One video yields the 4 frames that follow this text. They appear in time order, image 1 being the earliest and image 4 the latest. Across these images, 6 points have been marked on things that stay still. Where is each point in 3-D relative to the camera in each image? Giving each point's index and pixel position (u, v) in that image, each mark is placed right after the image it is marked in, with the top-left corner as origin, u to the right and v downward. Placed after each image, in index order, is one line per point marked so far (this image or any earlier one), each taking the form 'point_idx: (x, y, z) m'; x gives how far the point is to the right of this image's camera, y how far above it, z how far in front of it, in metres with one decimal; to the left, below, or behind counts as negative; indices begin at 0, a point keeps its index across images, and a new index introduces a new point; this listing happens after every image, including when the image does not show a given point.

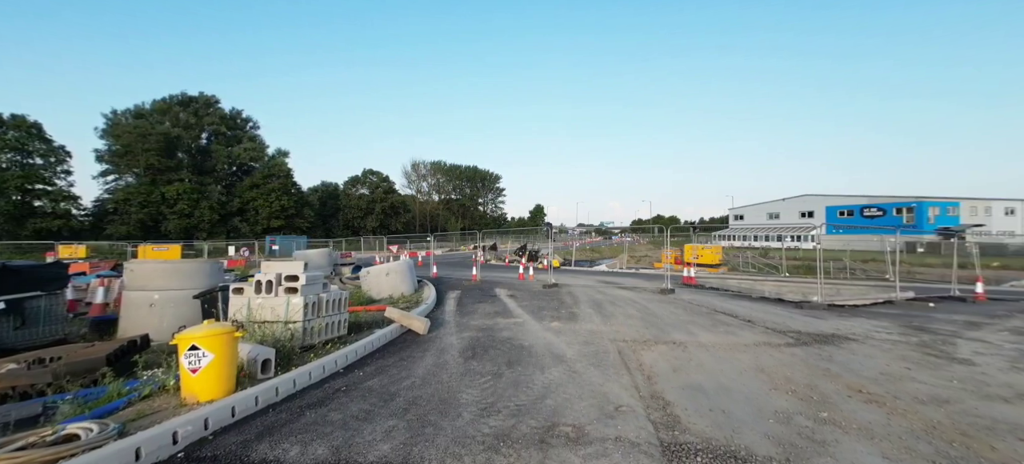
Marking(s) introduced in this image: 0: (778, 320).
0: (+4.8, -1.6, +7.8) m
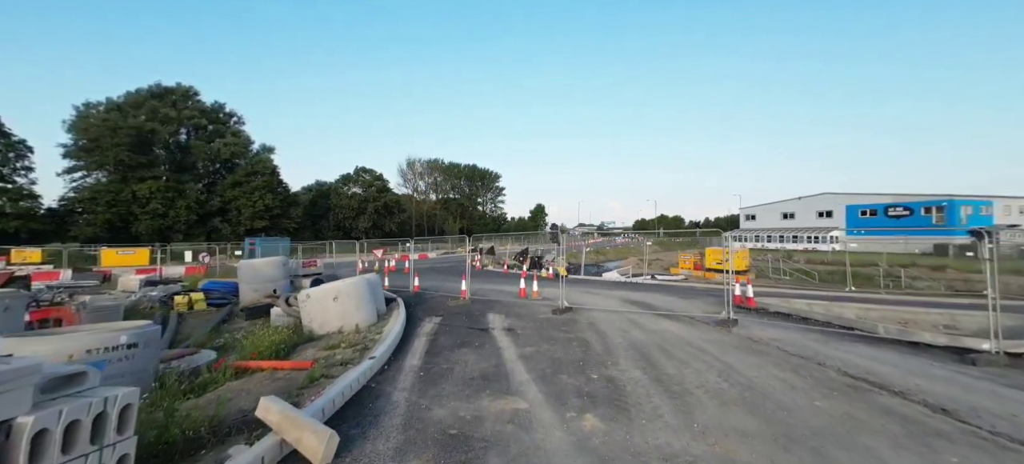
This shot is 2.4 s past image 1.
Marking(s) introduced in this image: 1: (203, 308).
0: (+4.7, -1.7, +4.2) m
1: (-9.4, -2.3, +13.3) m
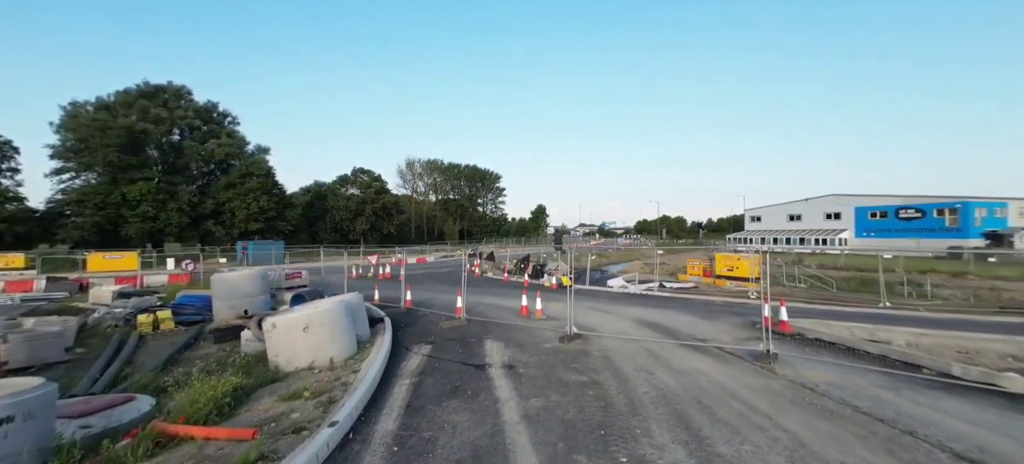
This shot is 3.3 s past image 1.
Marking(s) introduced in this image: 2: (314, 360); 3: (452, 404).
0: (+4.8, -2.1, +2.9) m
1: (-9.4, -2.6, +12.0) m
2: (-3.4, -2.2, +7.6) m
3: (-0.8, -2.2, +5.6) m
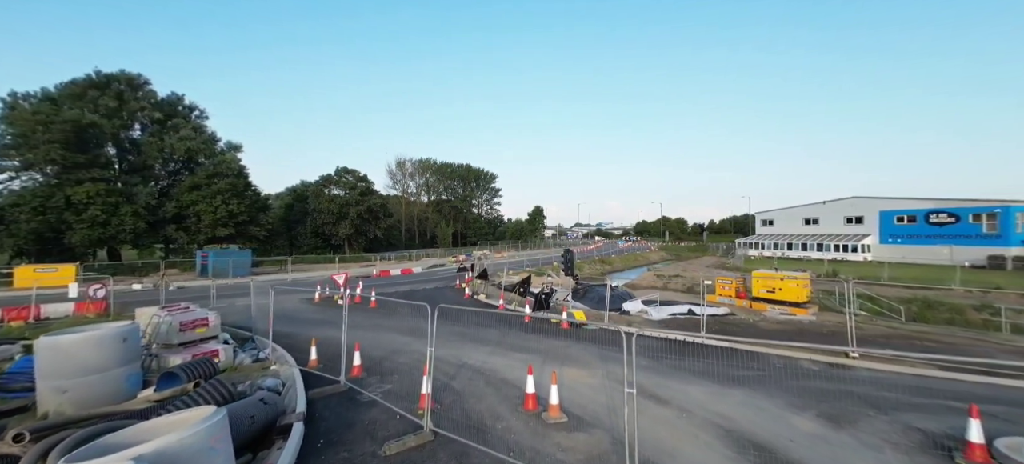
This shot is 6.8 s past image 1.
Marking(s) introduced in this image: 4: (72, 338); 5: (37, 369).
0: (+4.8, -2.8, -1.7) m
1: (-9.4, -3.4, +7.2) m
2: (-3.4, -2.9, +2.8) m
3: (-0.7, -2.9, +0.9) m
4: (-8.2, -2.0, +8.1) m
5: (-8.7, -2.5, +8.0) m
